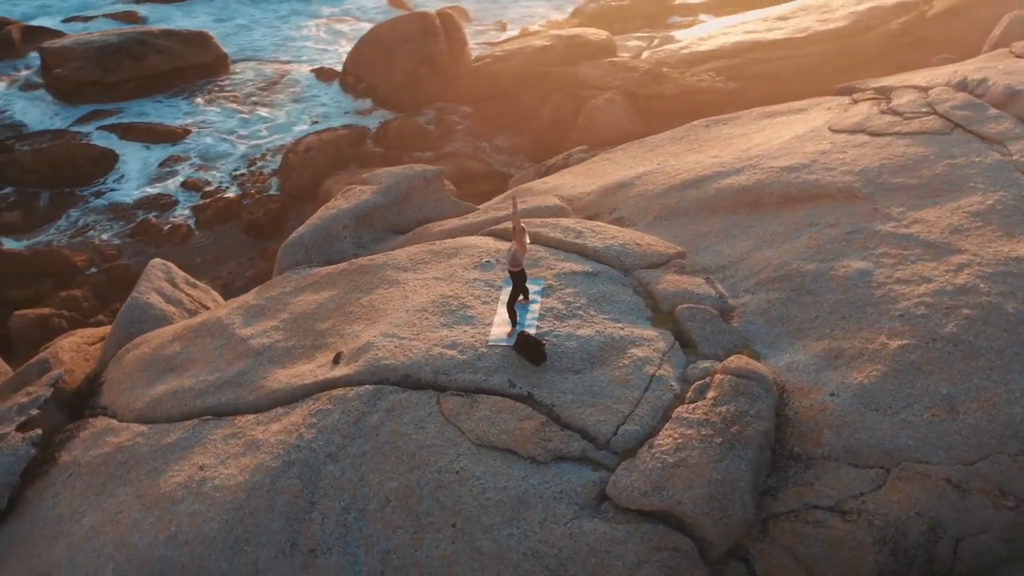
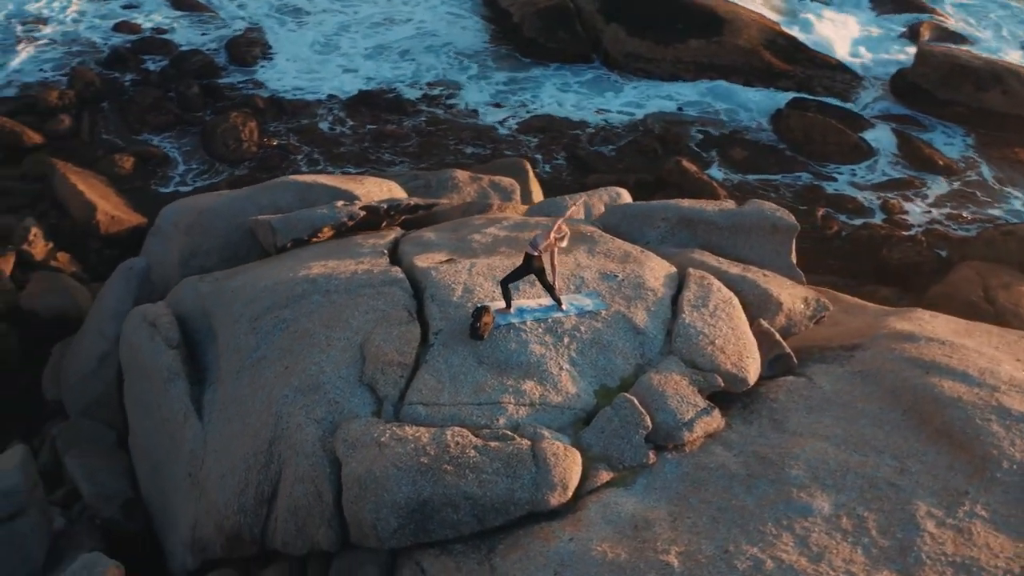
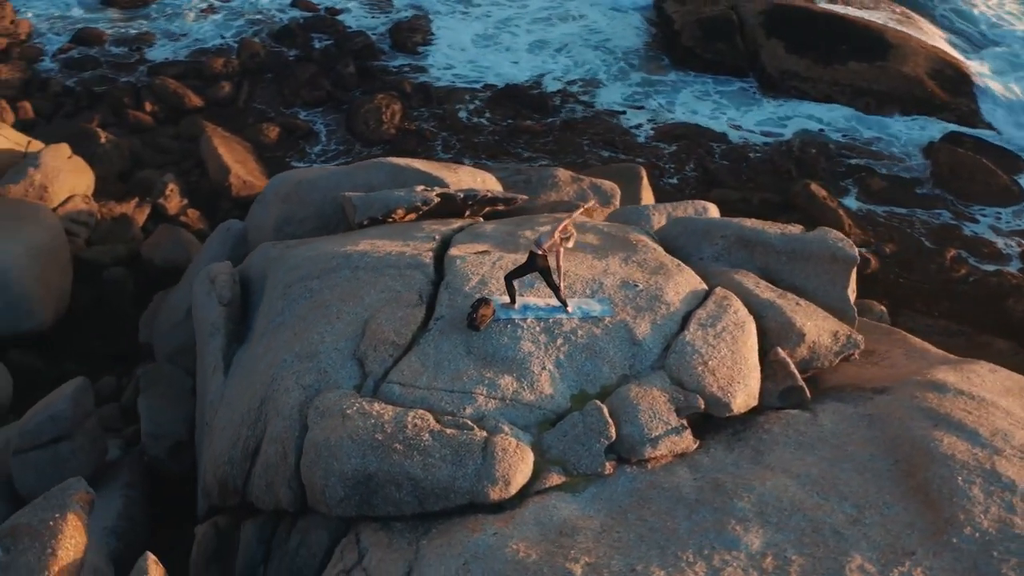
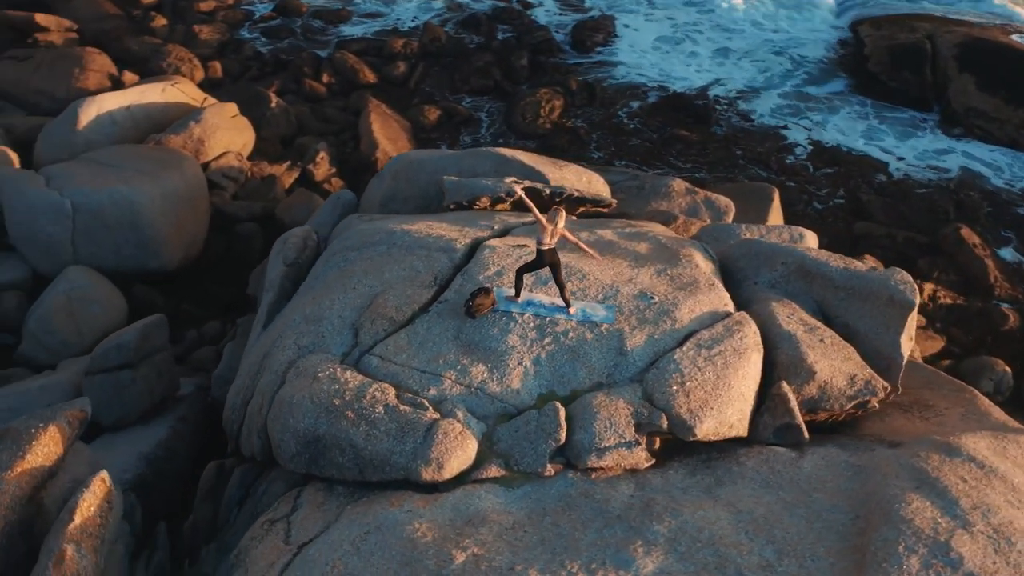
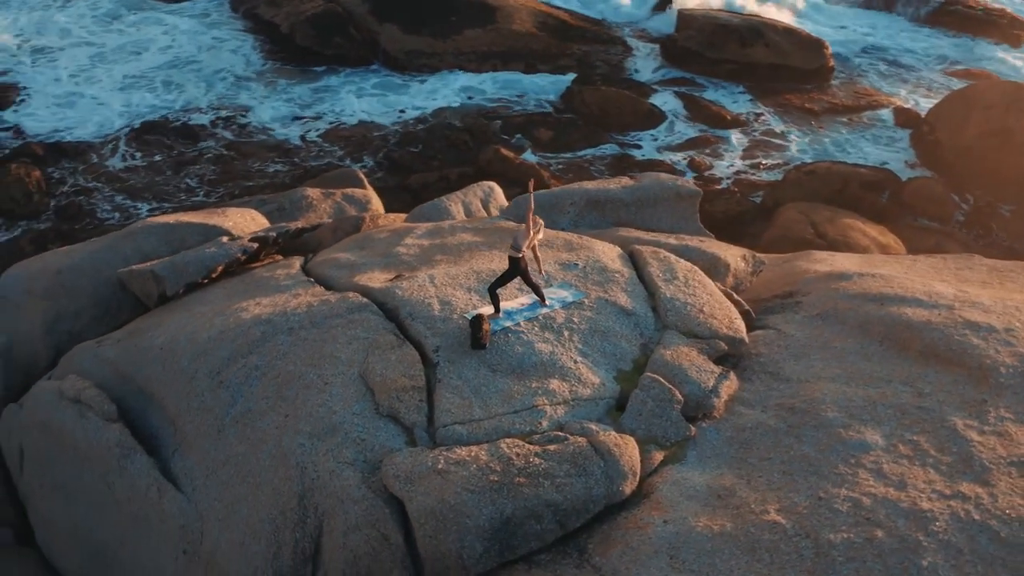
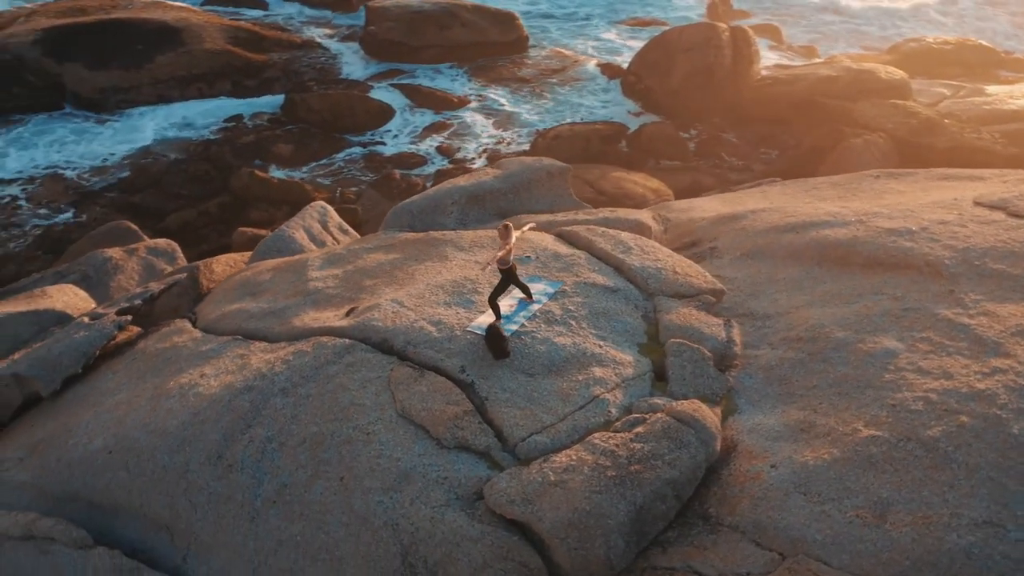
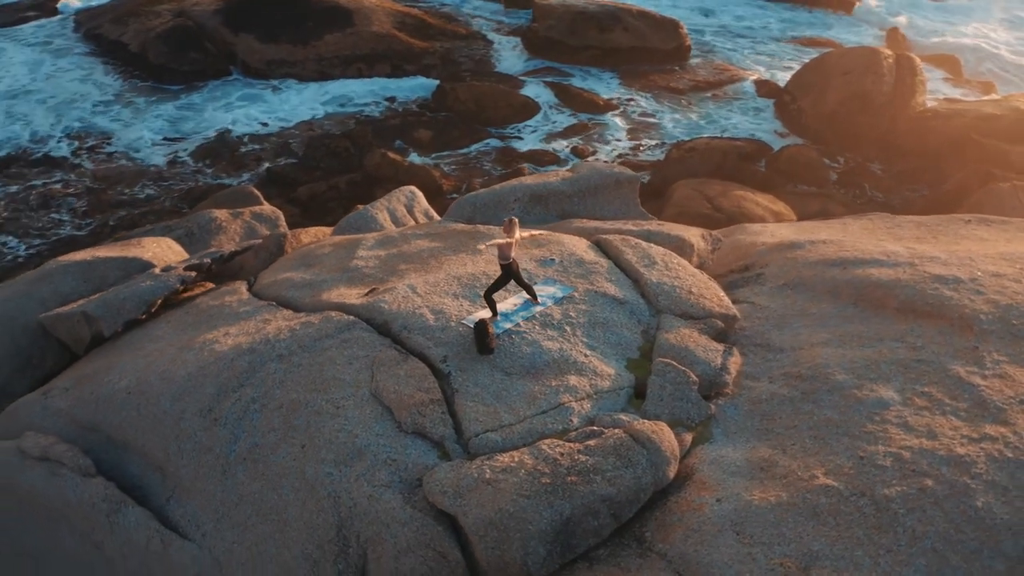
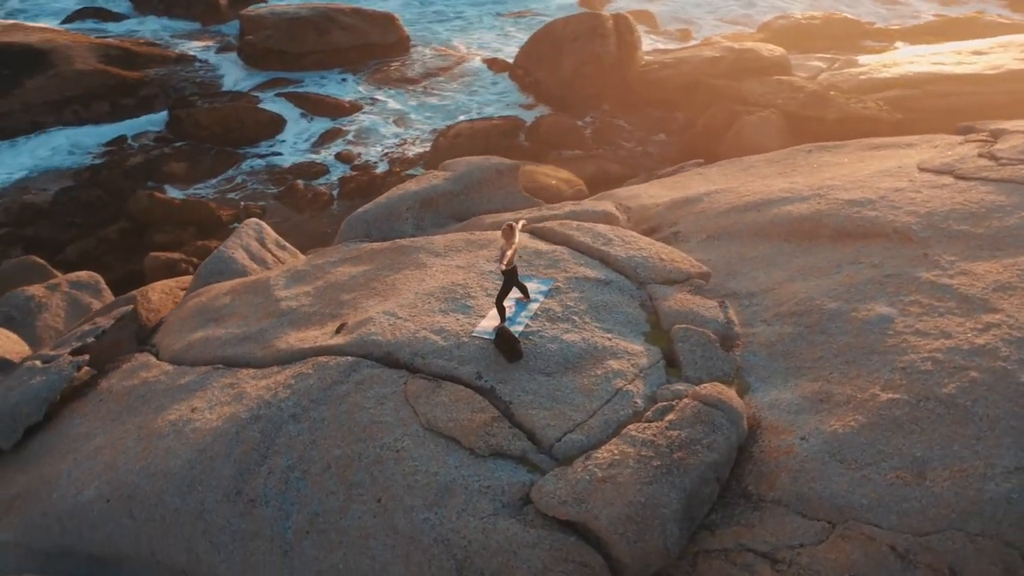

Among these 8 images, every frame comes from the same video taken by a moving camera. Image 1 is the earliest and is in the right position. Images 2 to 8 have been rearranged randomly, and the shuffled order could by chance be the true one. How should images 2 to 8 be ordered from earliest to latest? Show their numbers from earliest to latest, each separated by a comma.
8, 6, 7, 5, 2, 3, 4
